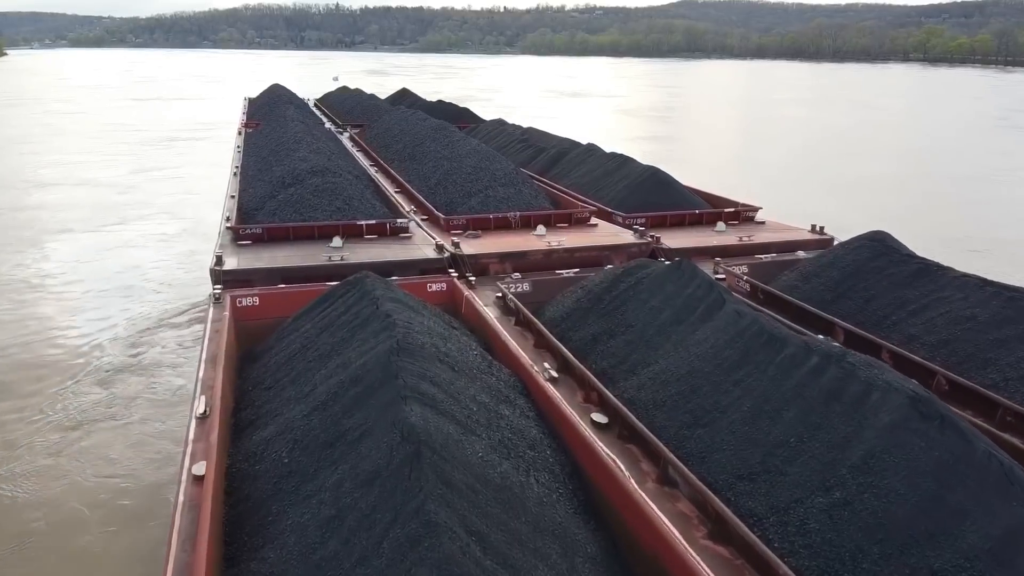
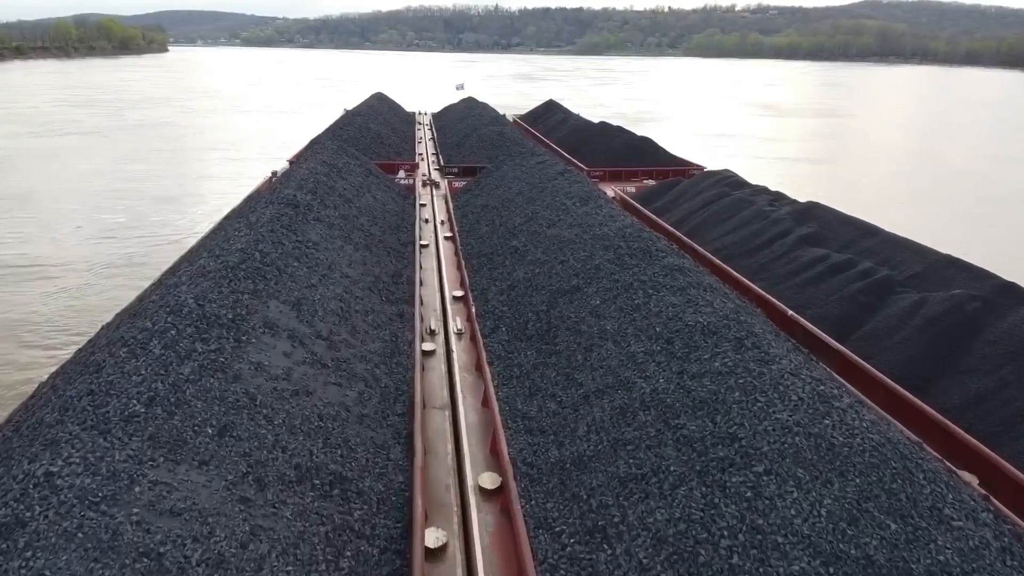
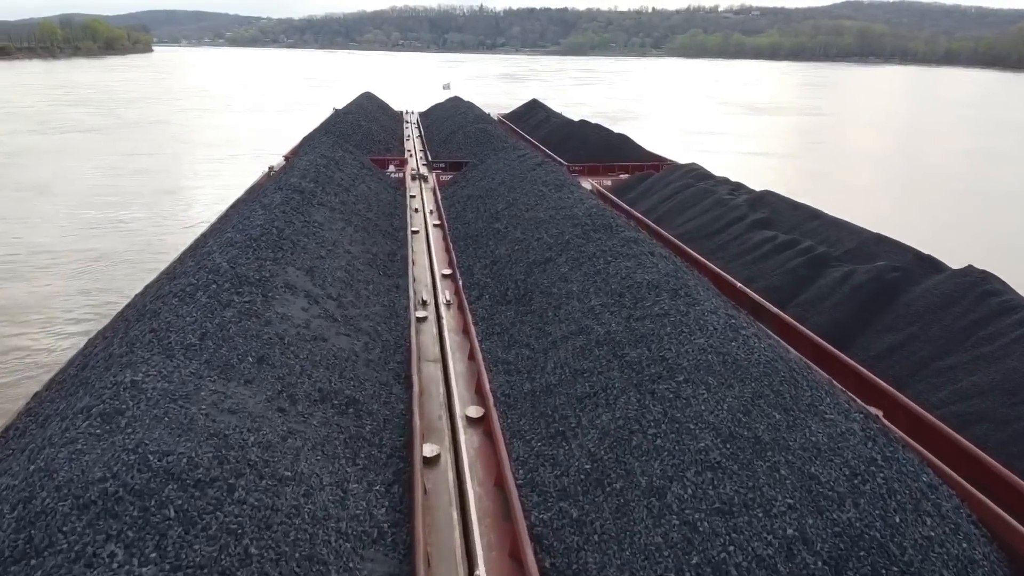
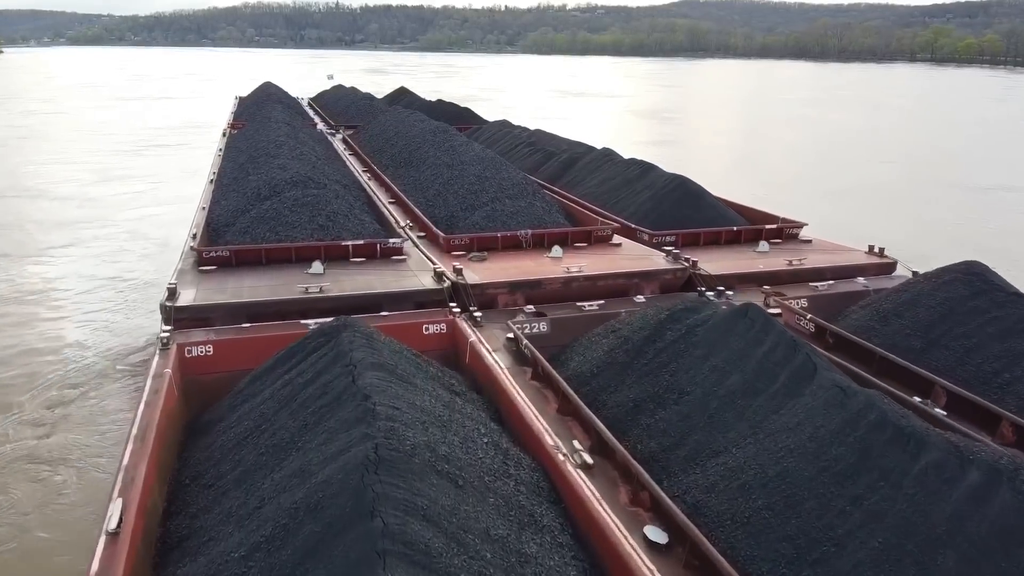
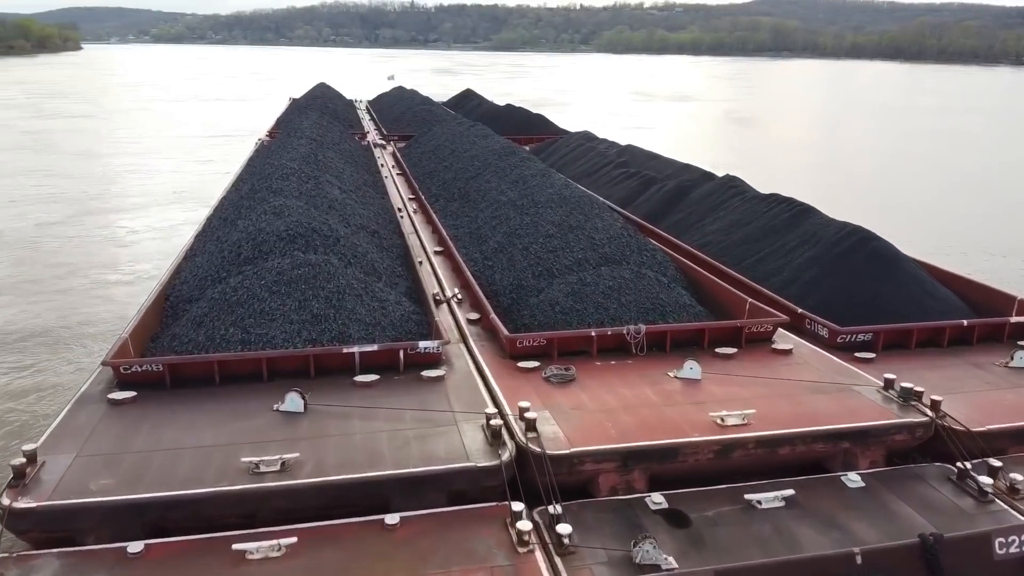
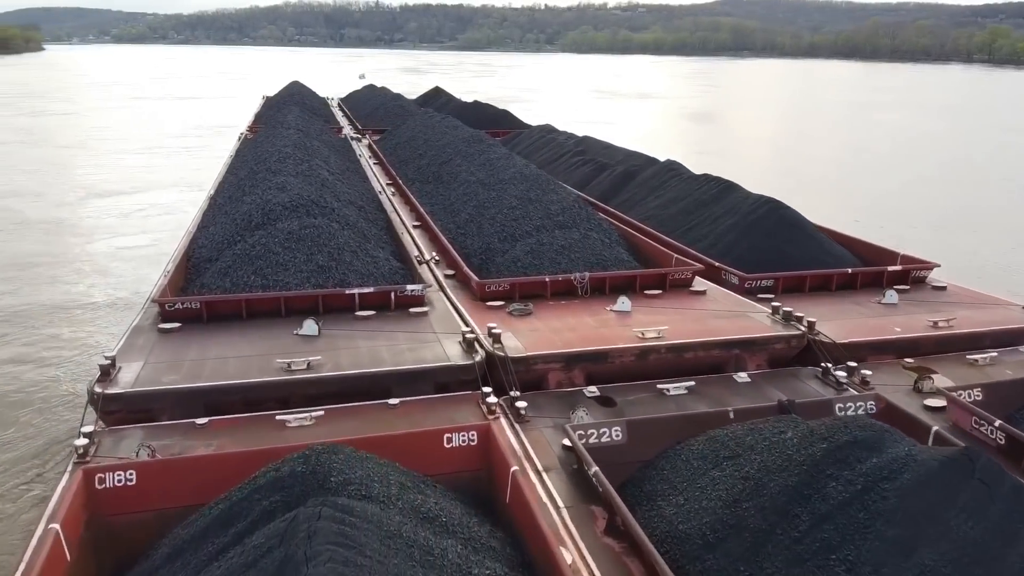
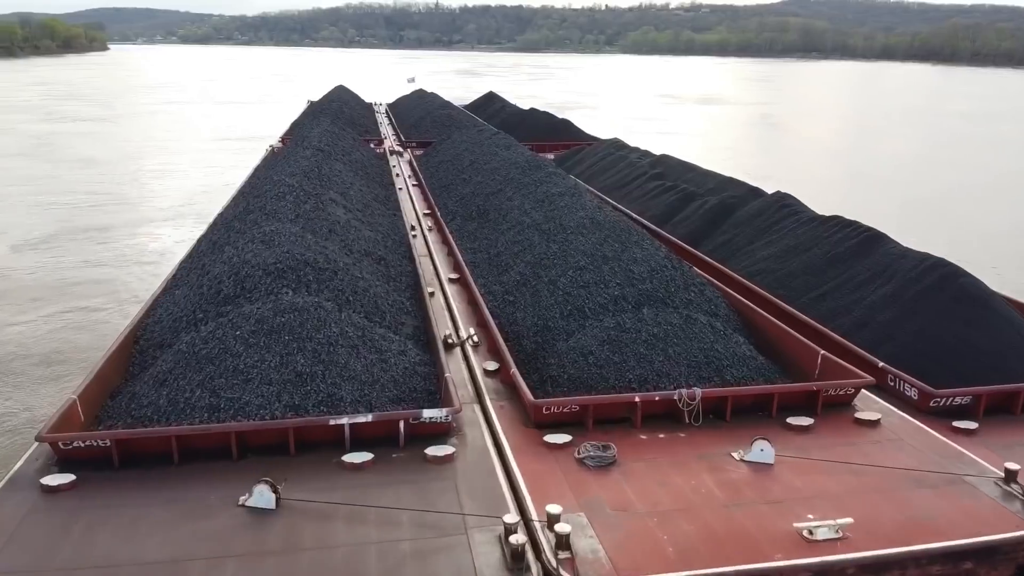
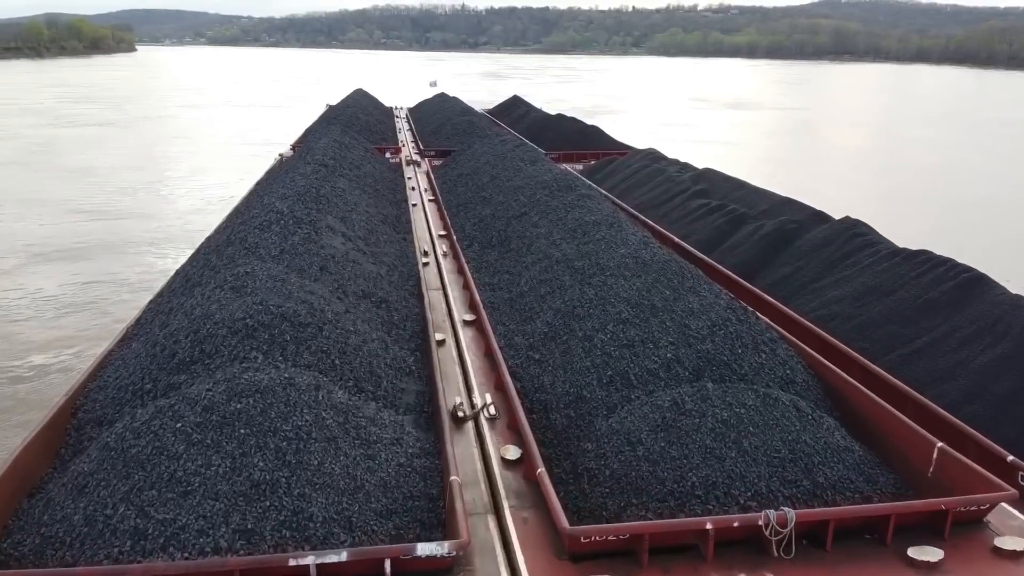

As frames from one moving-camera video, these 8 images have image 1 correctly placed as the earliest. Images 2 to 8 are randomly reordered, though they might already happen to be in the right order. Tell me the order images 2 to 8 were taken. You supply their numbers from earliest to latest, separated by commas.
4, 6, 5, 7, 8, 3, 2
